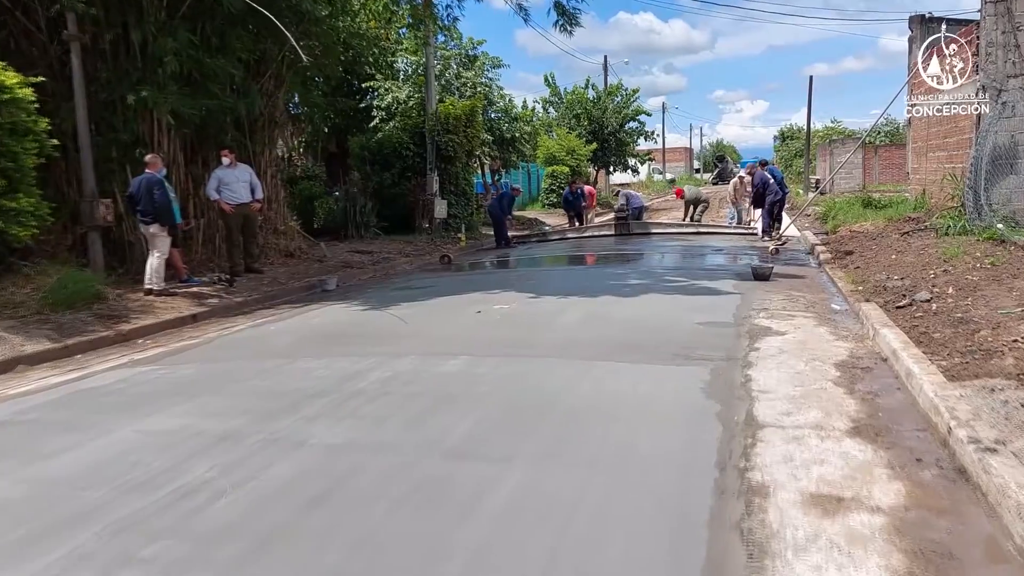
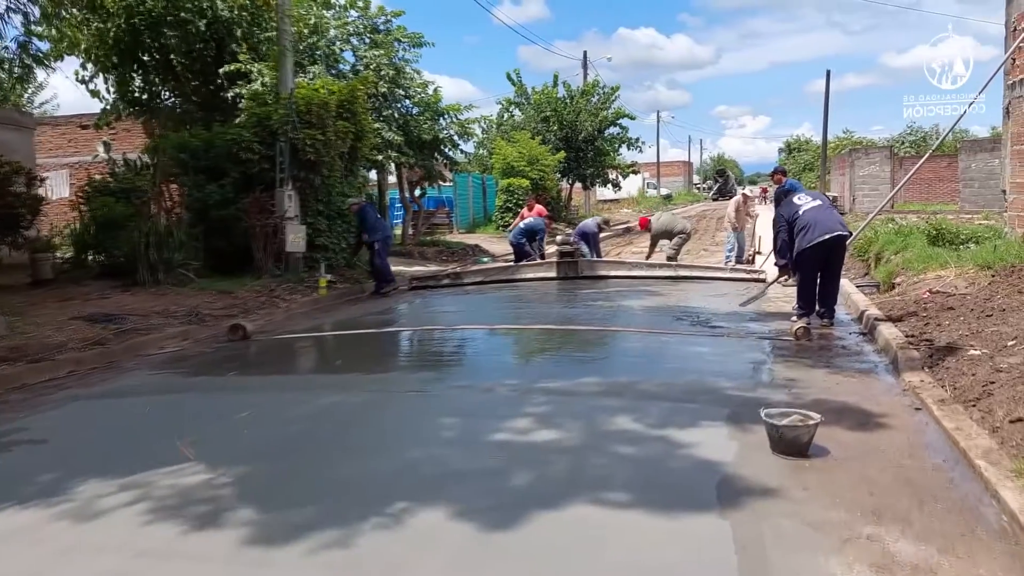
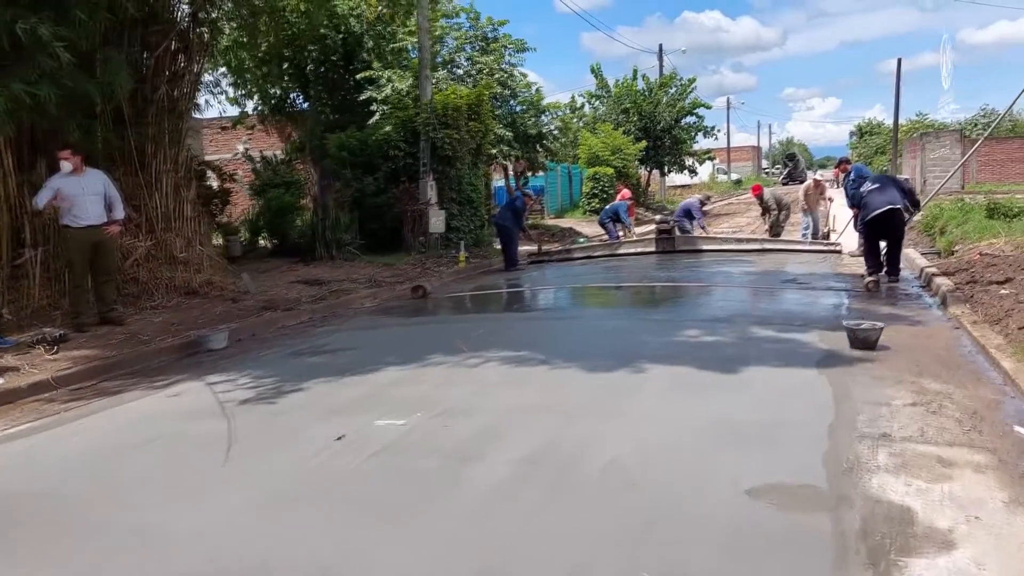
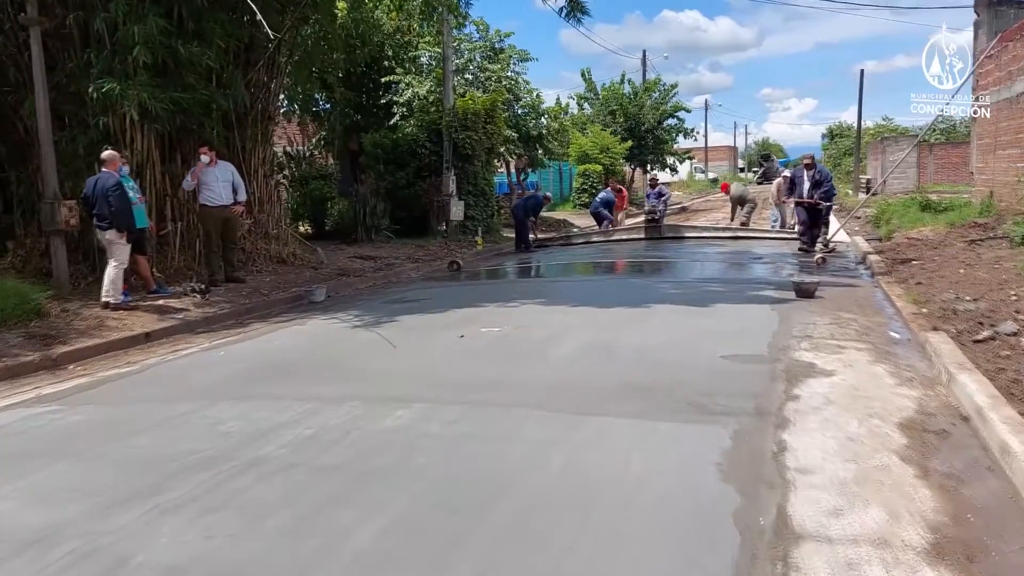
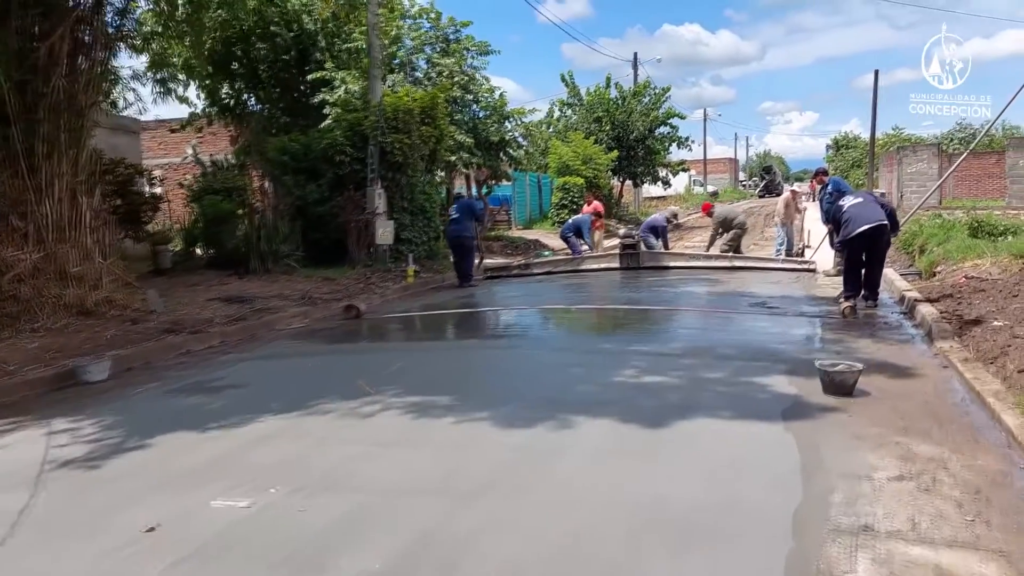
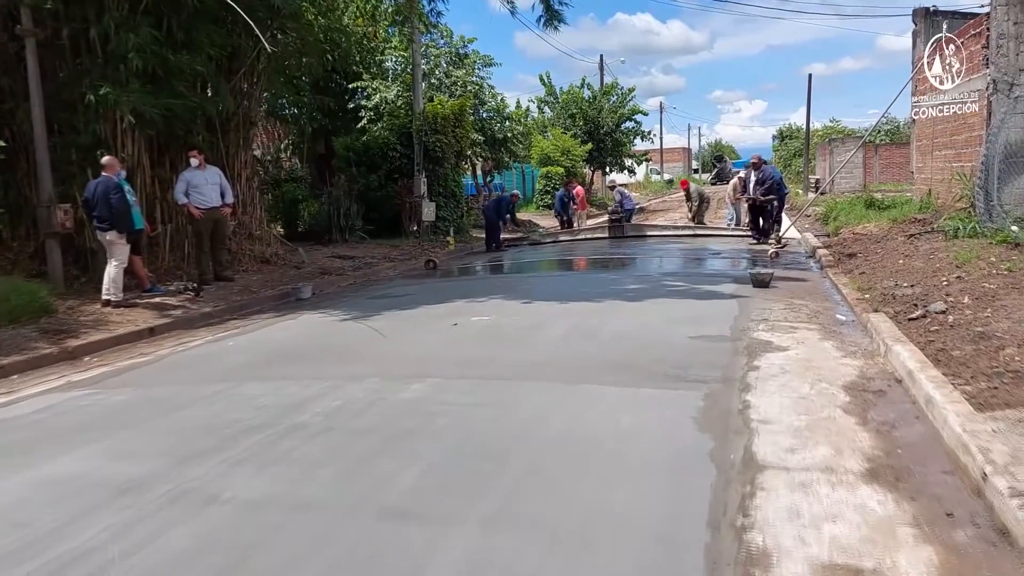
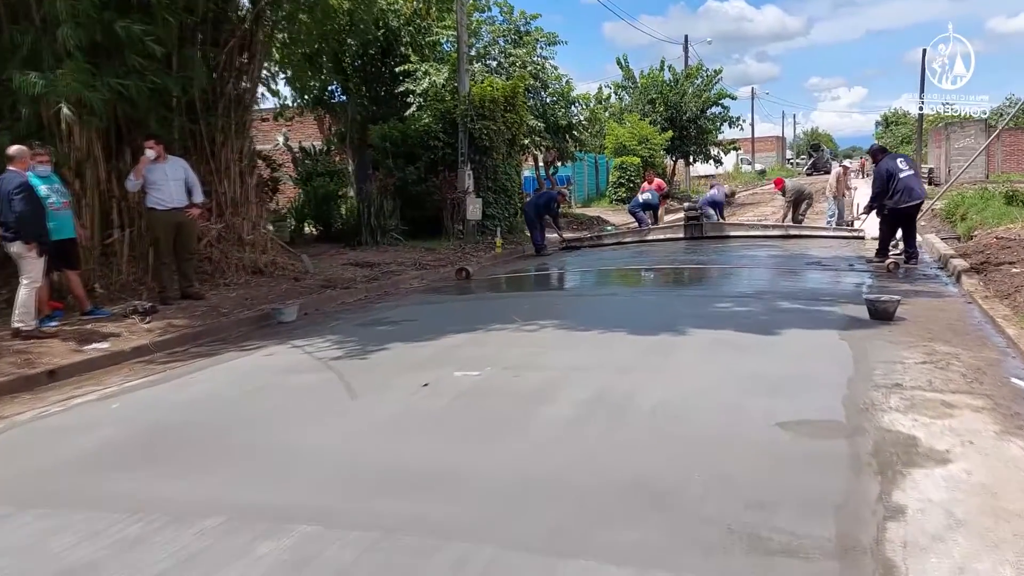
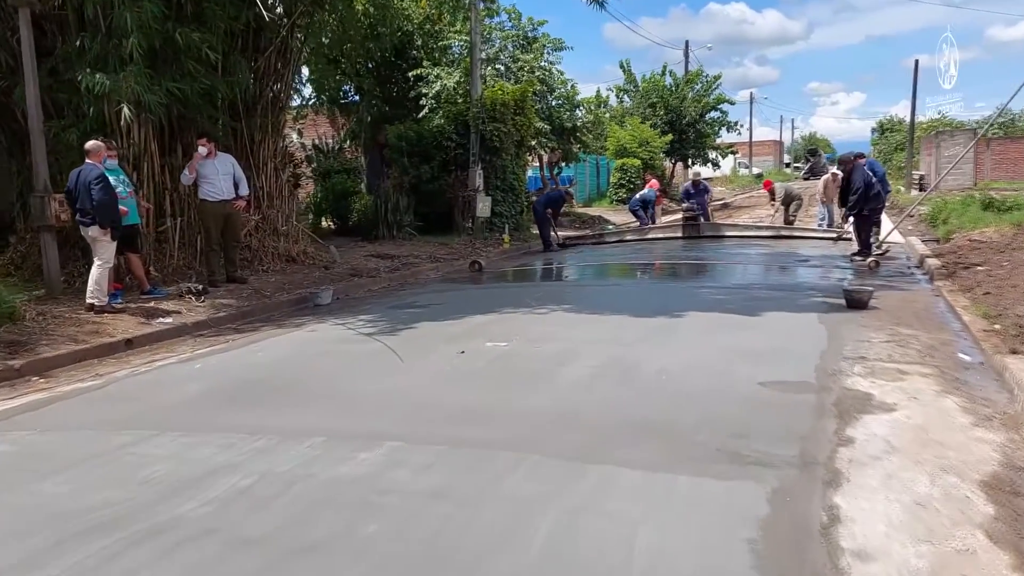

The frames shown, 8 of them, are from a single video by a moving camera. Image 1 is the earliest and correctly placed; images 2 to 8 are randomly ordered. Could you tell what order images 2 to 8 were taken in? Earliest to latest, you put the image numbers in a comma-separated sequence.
6, 4, 8, 7, 3, 5, 2
